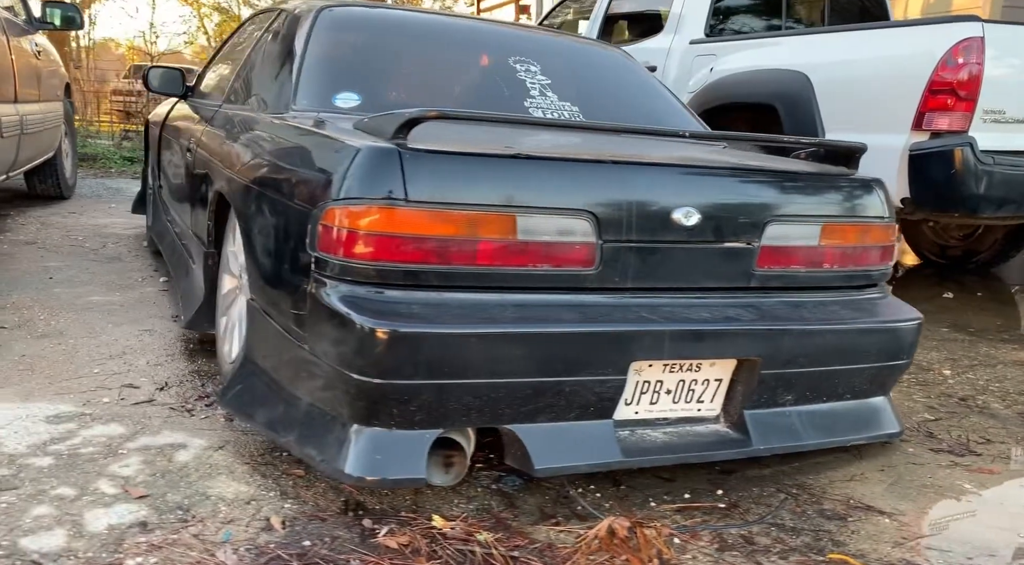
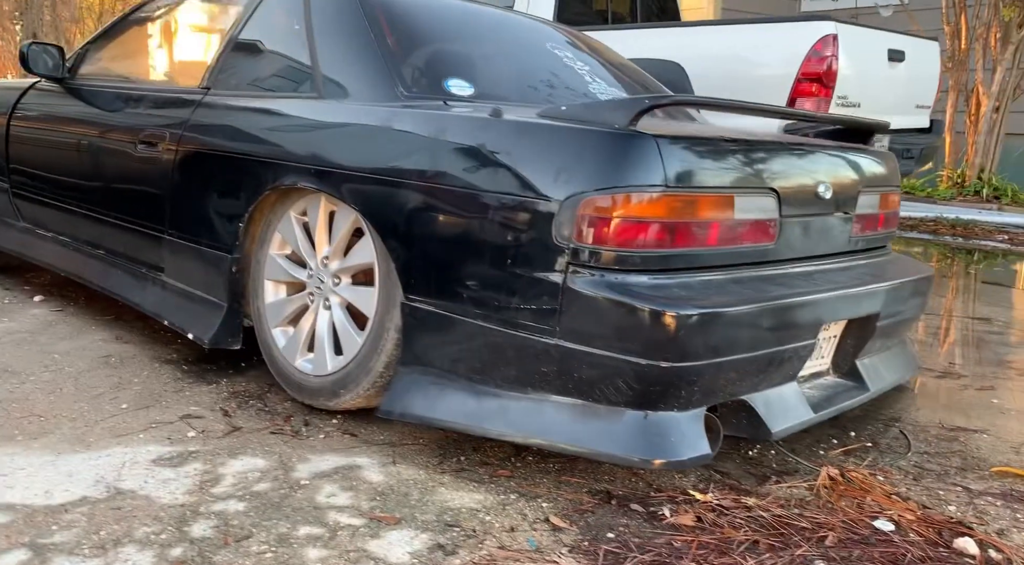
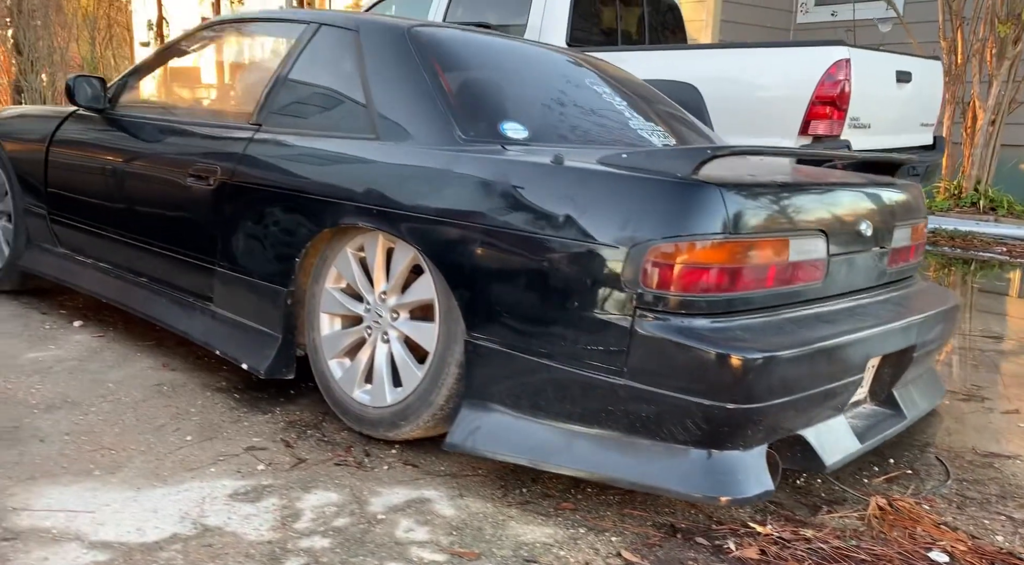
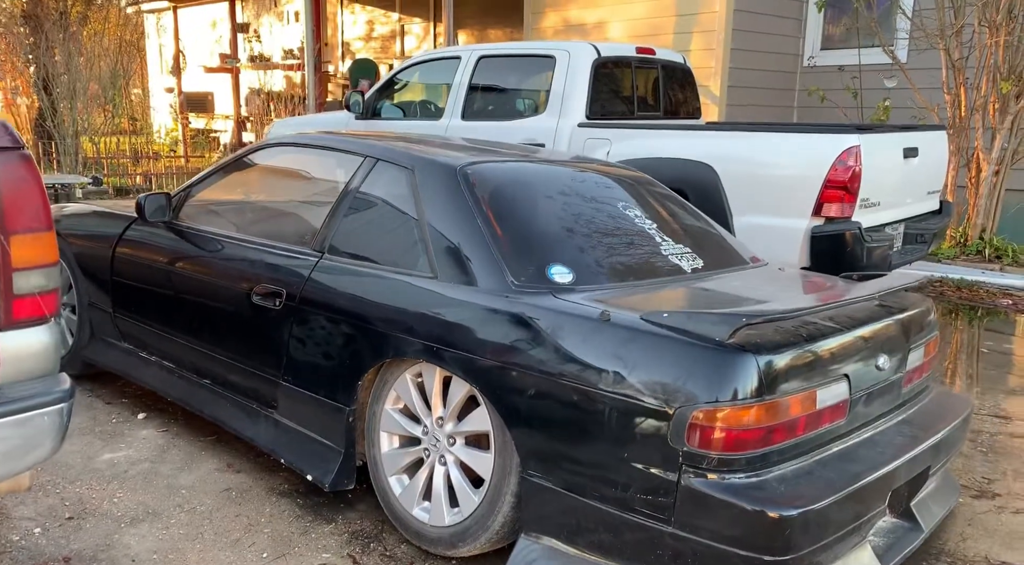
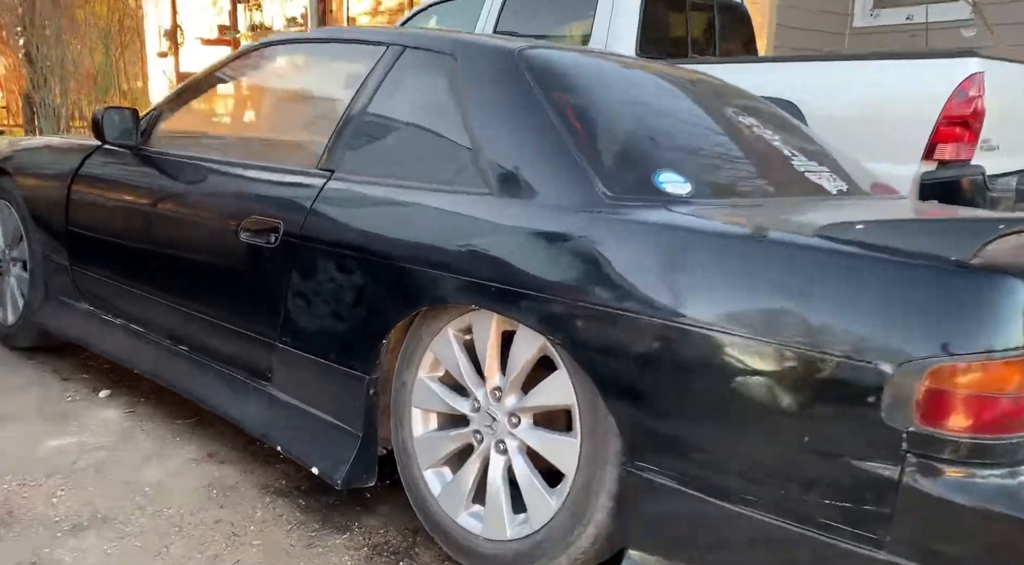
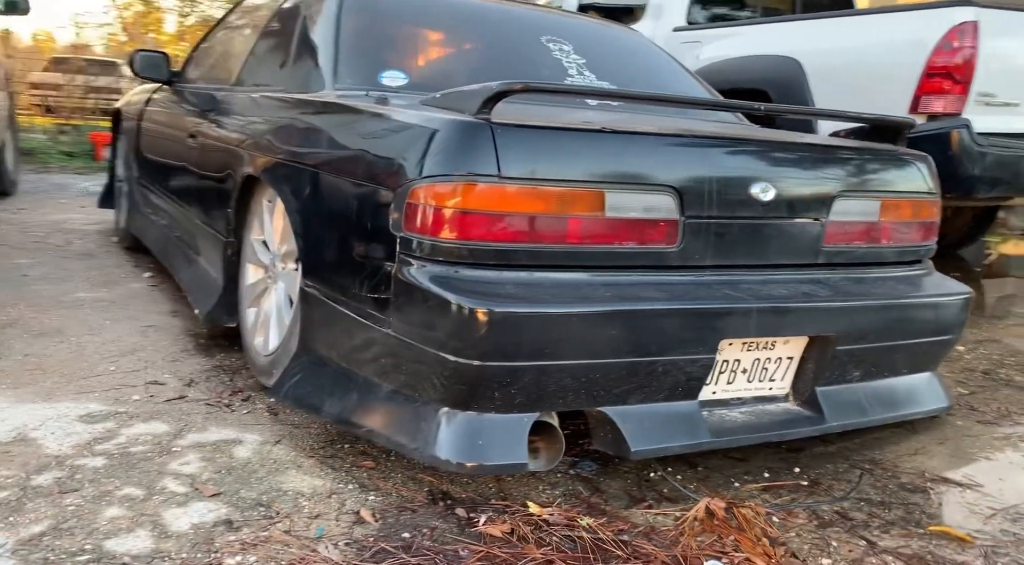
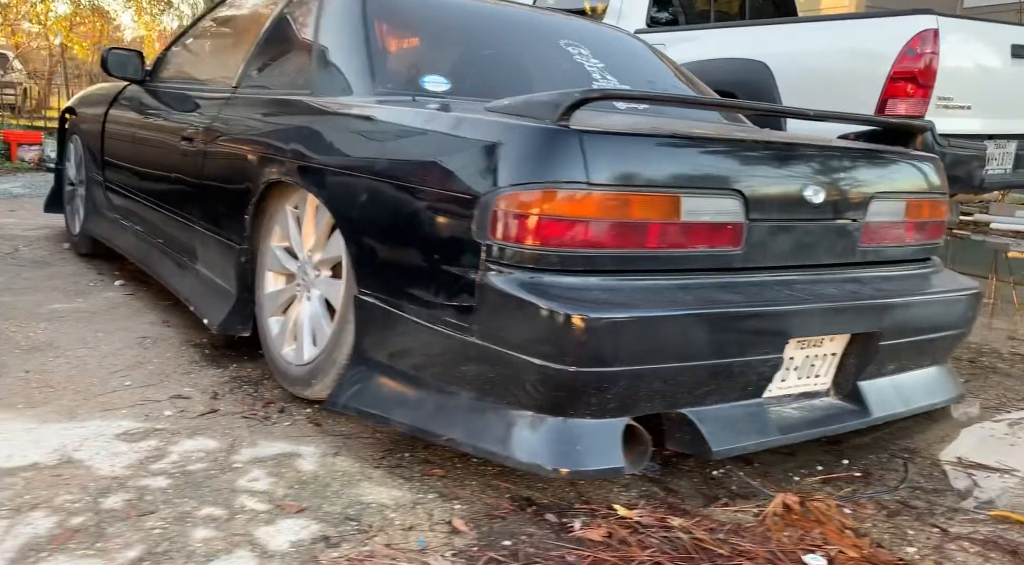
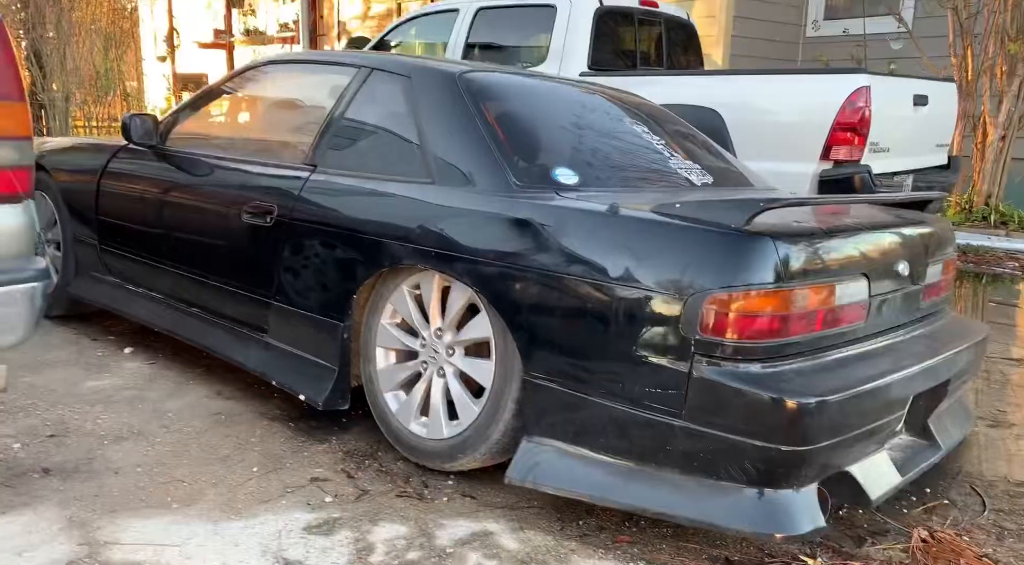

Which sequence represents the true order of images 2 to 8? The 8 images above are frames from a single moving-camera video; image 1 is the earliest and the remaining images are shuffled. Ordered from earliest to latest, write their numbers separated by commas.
6, 7, 2, 3, 8, 4, 5
